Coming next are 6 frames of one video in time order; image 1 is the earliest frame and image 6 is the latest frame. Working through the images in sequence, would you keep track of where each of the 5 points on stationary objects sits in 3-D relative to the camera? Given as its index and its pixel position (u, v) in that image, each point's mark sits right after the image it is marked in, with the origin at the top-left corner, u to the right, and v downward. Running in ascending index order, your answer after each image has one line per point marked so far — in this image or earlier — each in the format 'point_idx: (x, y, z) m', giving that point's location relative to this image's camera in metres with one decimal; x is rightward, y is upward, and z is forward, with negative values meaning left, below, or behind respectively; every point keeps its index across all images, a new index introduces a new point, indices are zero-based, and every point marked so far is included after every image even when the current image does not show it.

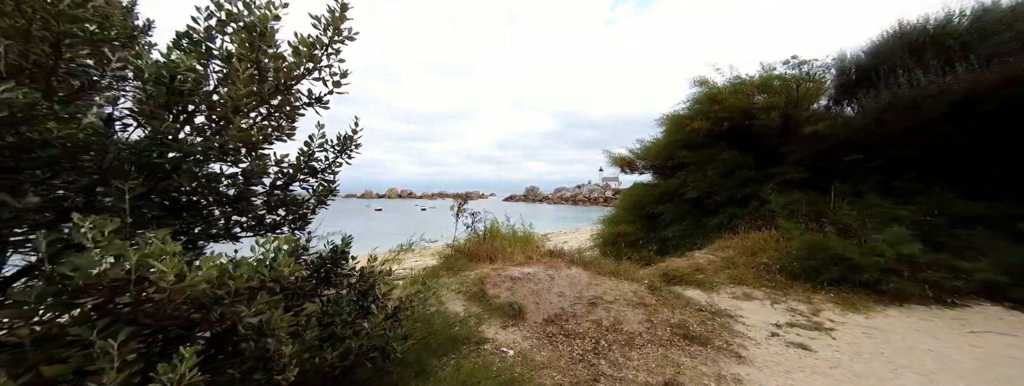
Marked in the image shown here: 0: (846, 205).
0: (+6.5, -0.2, +6.2) m
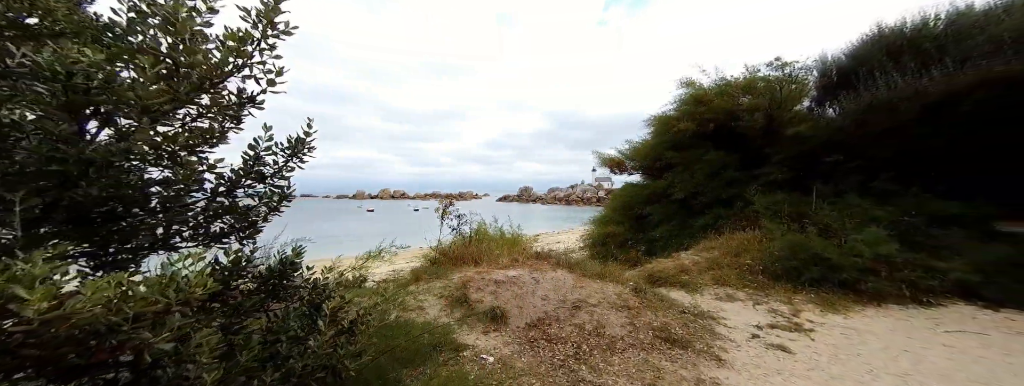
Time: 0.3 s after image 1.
0: (+6.2, -0.3, +6.3) m
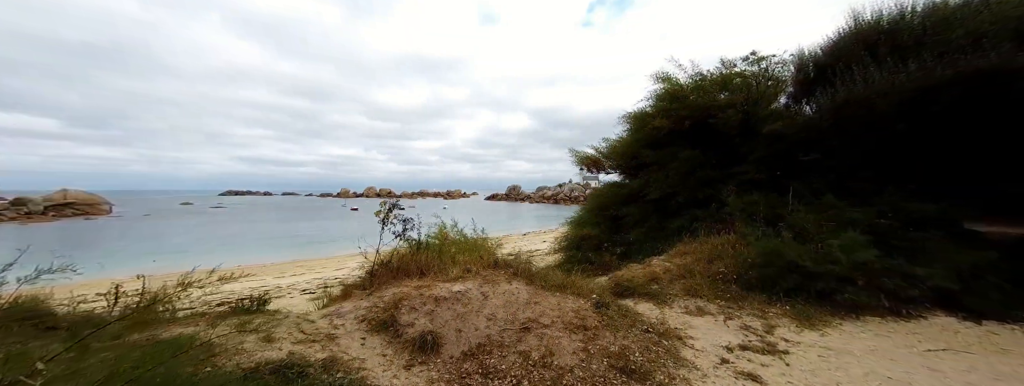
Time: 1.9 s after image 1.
0: (+5.5, -0.3, +6.0) m
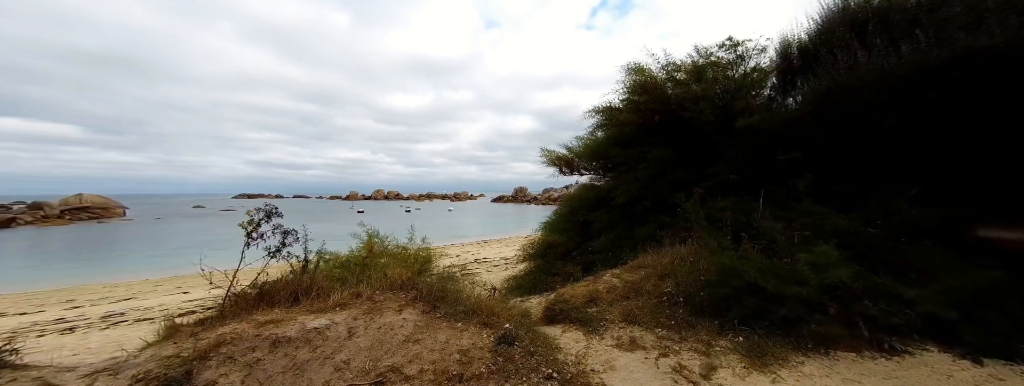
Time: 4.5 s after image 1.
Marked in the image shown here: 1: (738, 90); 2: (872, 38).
0: (+4.3, -0.3, +5.2) m
1: (+4.8, +2.2, +6.9) m
2: (+5.7, +2.5, +5.1) m
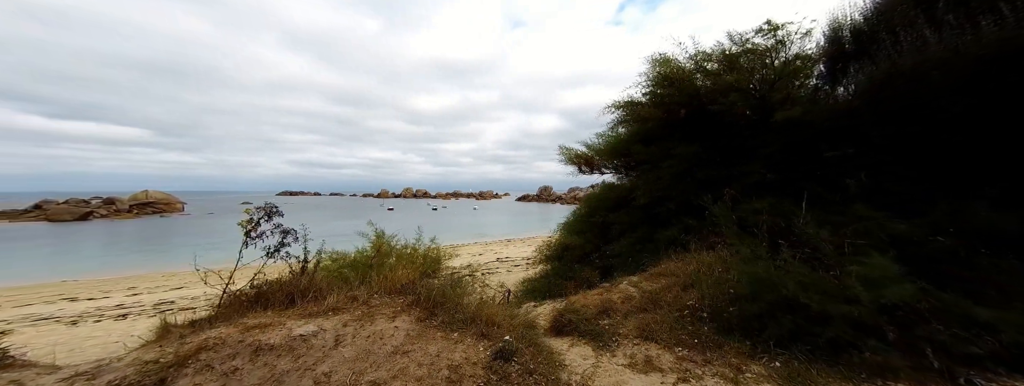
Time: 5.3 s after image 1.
0: (+4.4, -0.4, +4.6) m
1: (+5.1, +2.2, +6.2) m
2: (+5.8, +2.5, +4.3) m
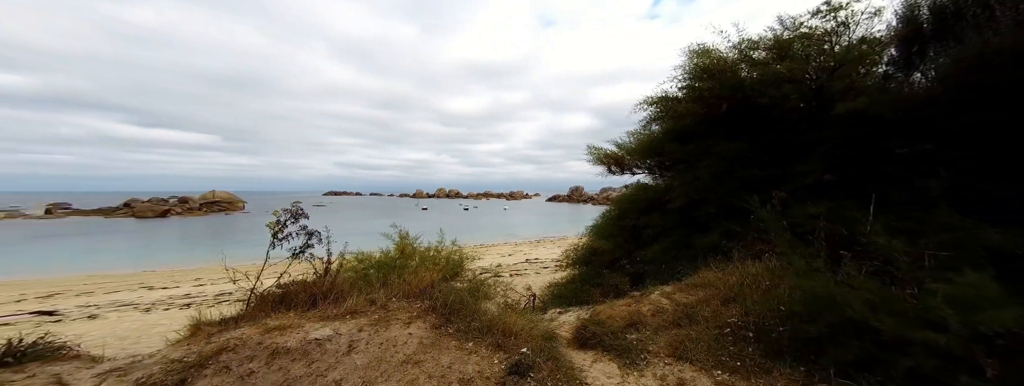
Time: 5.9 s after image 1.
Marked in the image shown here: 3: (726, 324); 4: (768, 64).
0: (+4.7, -0.4, +3.9) m
1: (+5.5, +2.2, +5.5) m
2: (+6.1, +2.4, +3.5) m
3: (+2.4, -1.4, +3.6) m
4: (+4.8, +2.4, +6.0) m
